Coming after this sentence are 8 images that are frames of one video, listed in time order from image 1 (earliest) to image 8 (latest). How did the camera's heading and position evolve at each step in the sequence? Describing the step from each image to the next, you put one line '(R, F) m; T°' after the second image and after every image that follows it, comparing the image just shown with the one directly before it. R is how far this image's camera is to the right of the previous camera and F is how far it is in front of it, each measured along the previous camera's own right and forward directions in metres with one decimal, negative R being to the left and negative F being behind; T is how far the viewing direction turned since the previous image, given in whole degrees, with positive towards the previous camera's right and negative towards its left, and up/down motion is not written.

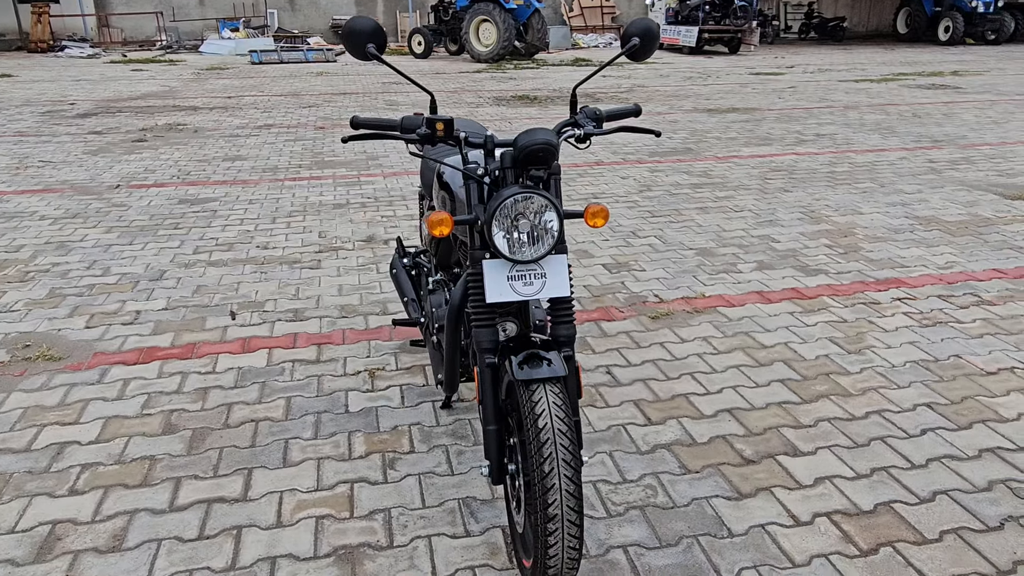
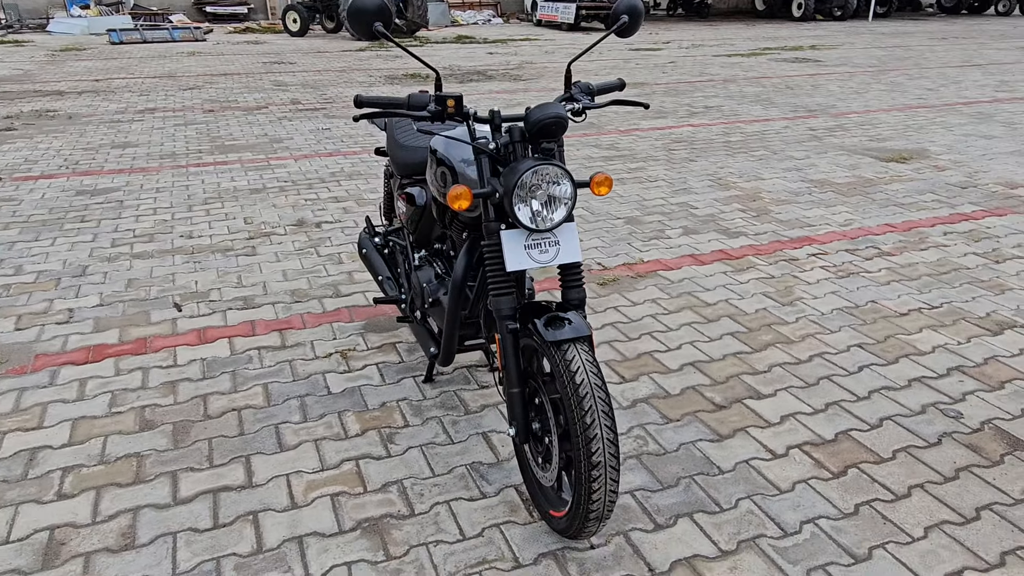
(-0.4, -0.1) m; +9°
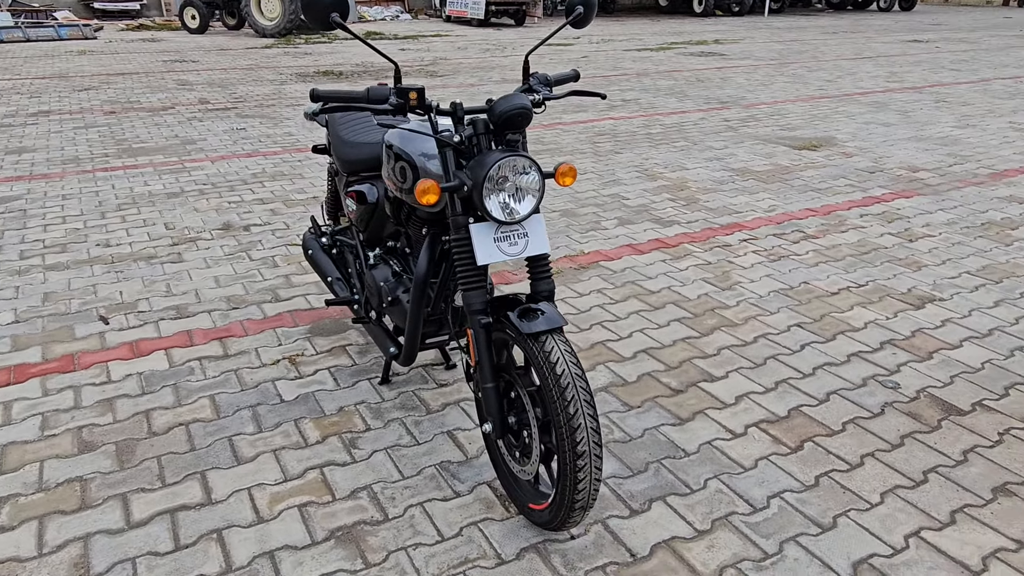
(-0.2, 0.0) m; +6°
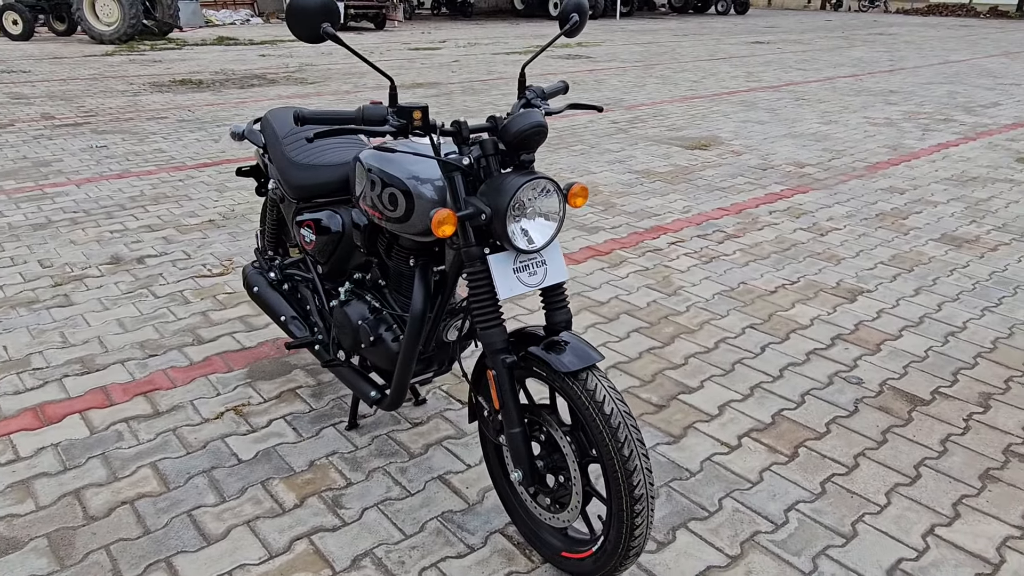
(-0.4, +0.2) m; +10°
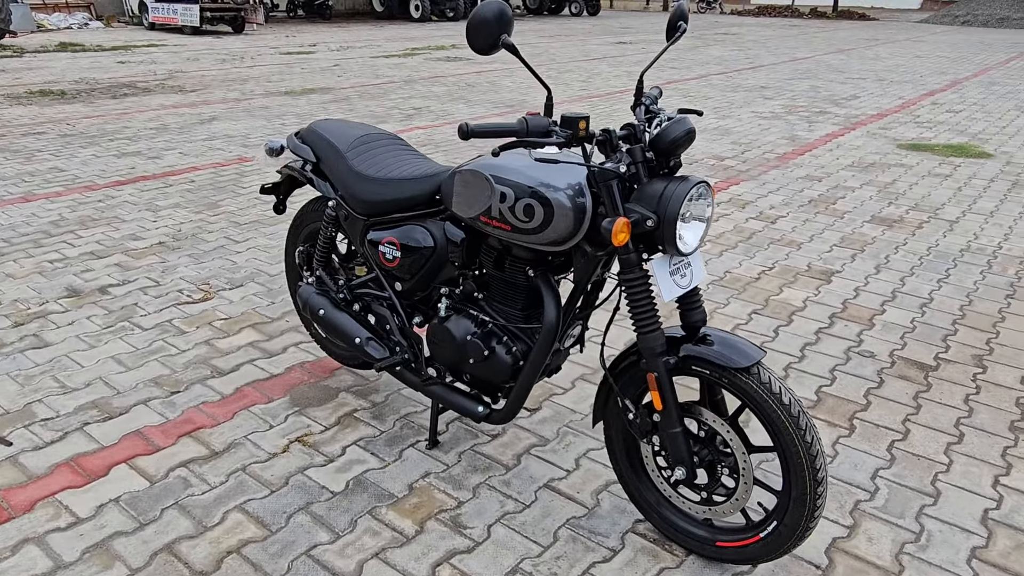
(-0.9, +0.1) m; +10°
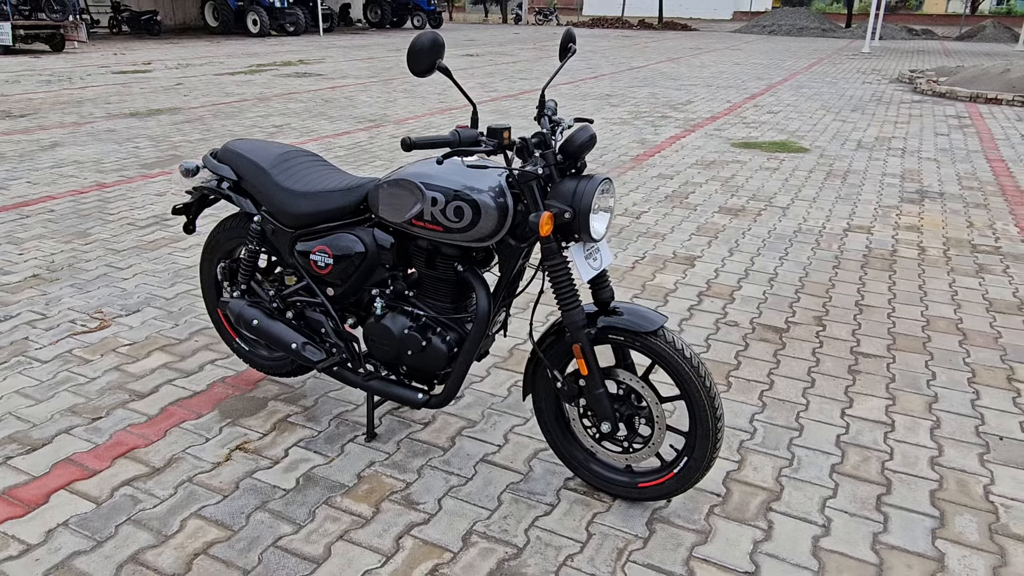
(-0.3, -0.3) m; +11°
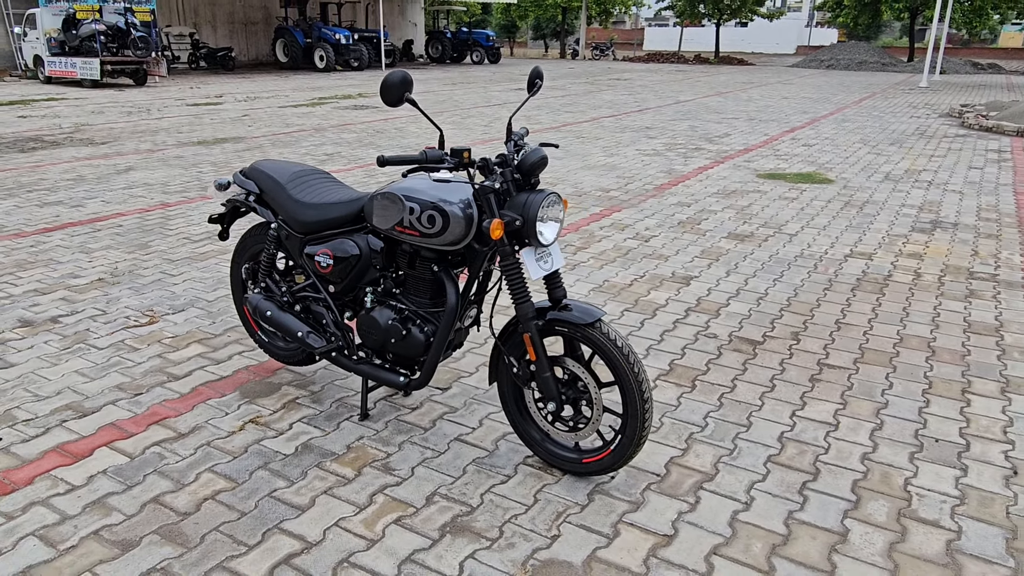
(+0.4, -0.5) m; -4°
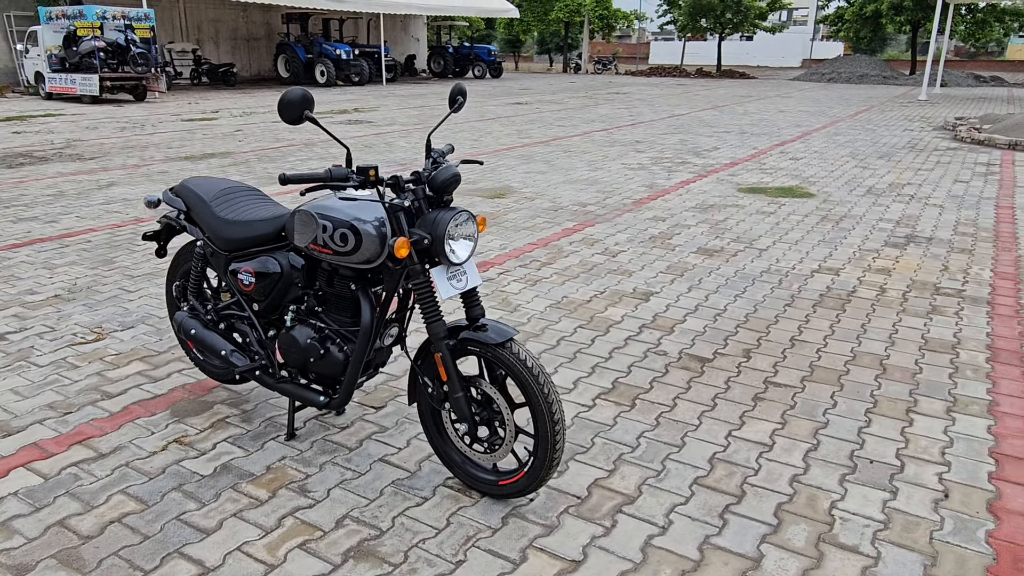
(+0.4, +0.1) m; -1°
